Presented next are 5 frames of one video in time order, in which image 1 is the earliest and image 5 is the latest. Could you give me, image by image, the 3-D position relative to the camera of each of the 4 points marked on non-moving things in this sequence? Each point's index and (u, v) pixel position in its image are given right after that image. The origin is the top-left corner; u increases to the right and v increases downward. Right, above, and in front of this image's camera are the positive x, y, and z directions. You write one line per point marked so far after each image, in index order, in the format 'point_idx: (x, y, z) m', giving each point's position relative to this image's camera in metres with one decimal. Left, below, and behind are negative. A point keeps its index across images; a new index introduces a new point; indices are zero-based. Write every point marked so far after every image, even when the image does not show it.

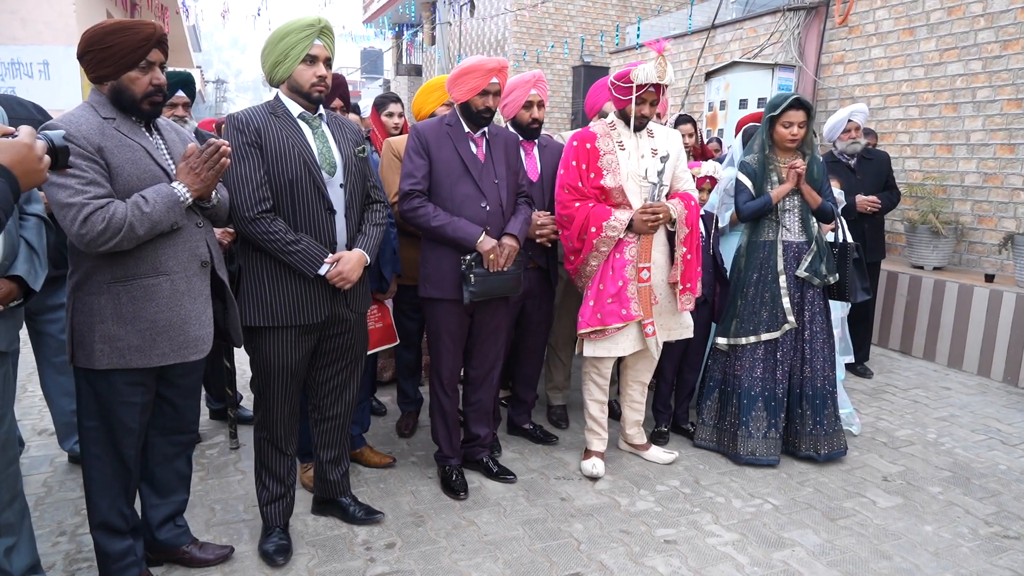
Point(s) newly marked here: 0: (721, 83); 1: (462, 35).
0: (+2.1, +2.0, +6.9) m
1: (-1.0, +5.4, +14.9) m
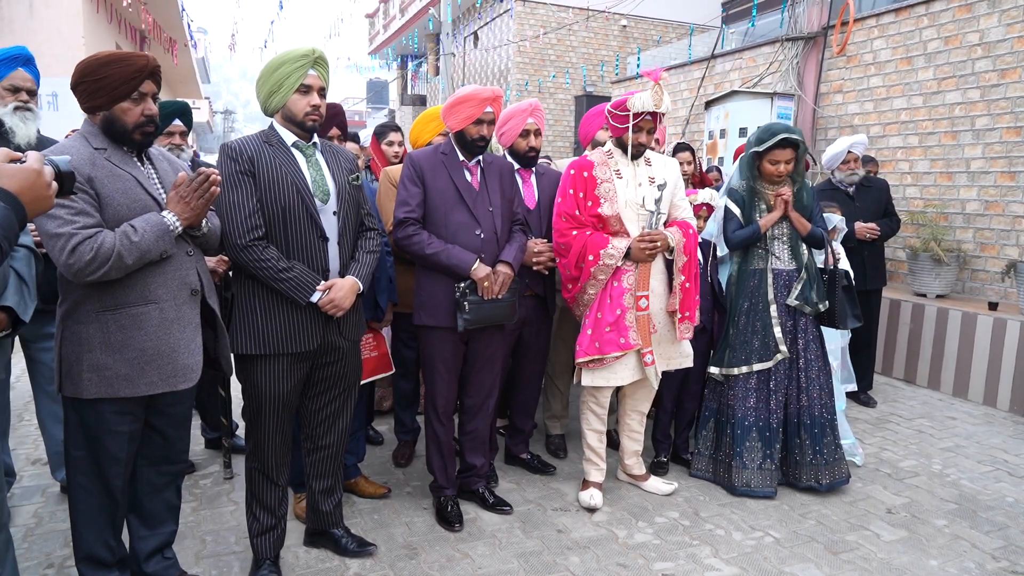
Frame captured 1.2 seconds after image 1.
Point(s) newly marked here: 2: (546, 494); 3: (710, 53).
0: (+2.1, +1.8, +7.0) m
1: (-1.0, +4.8, +15.1) m
2: (+0.2, -1.0, +3.5) m
3: (+2.4, +2.9, +8.6) m
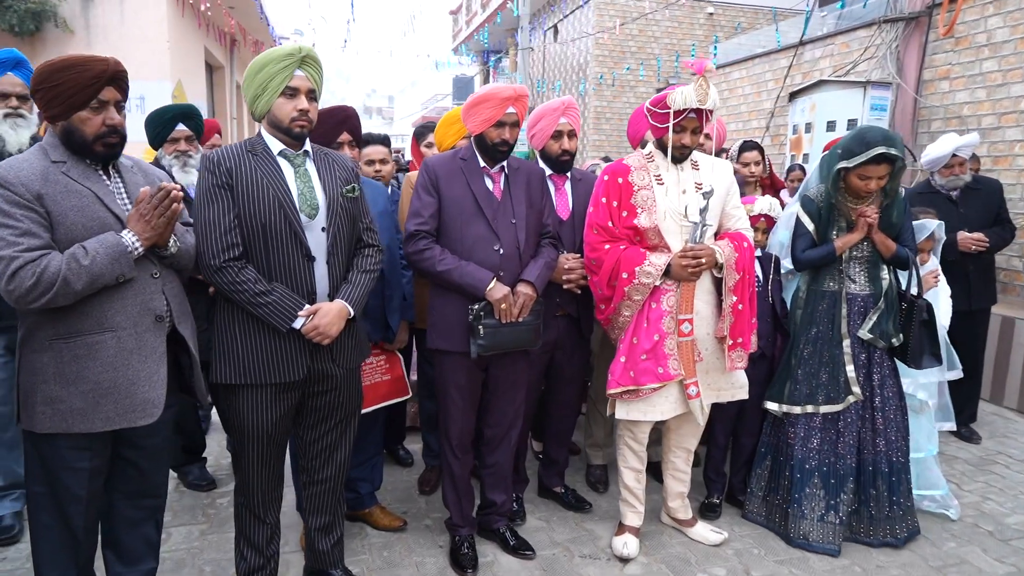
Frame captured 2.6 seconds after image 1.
0: (+2.7, +1.7, +6.3) m
1: (+0.7, +4.8, +14.8) m
2: (+0.3, -1.1, +3.1) m
3: (+3.2, +2.8, +7.9) m
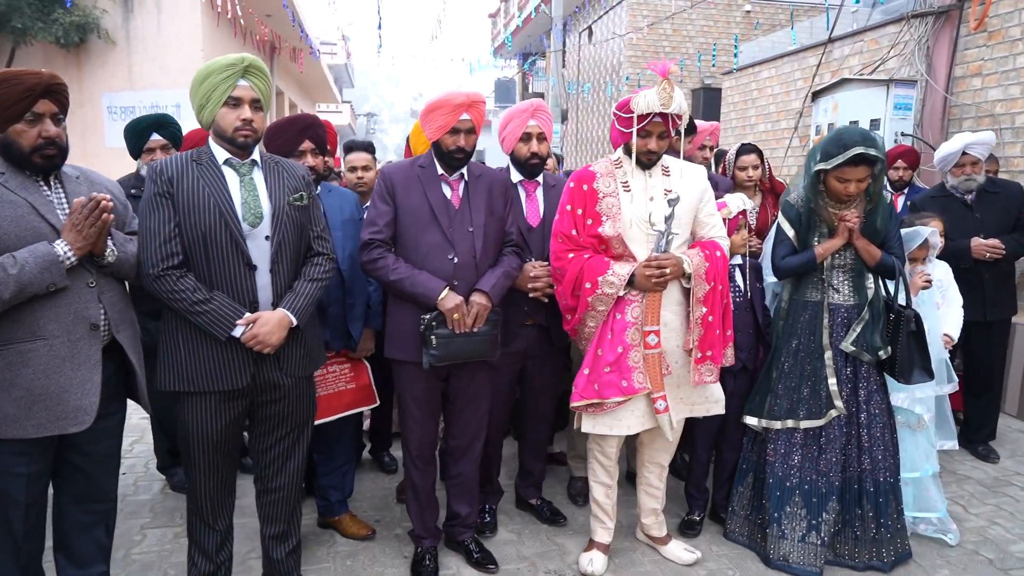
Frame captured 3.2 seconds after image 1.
0: (+2.8, +1.6, +6.1) m
1: (+1.4, +4.8, +14.6) m
2: (+0.1, -1.2, +3.0) m
3: (+3.5, +2.7, +7.6) m
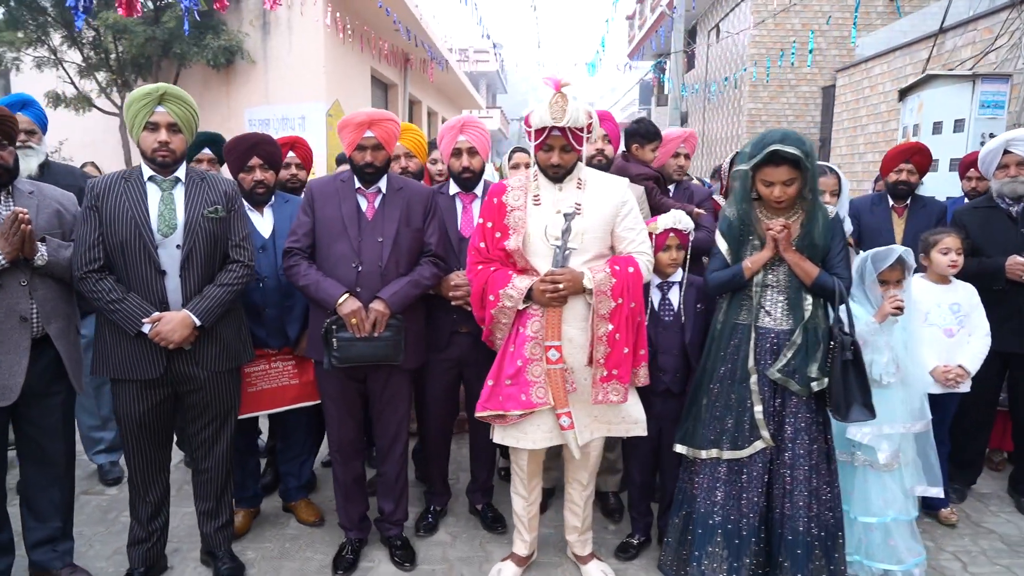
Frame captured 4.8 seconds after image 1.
0: (+3.1, +1.5, +5.5) m
1: (+3.8, +4.6, +14.1) m
2: (-0.2, -1.2, +3.1) m
3: (+4.2, +2.6, +6.8) m
